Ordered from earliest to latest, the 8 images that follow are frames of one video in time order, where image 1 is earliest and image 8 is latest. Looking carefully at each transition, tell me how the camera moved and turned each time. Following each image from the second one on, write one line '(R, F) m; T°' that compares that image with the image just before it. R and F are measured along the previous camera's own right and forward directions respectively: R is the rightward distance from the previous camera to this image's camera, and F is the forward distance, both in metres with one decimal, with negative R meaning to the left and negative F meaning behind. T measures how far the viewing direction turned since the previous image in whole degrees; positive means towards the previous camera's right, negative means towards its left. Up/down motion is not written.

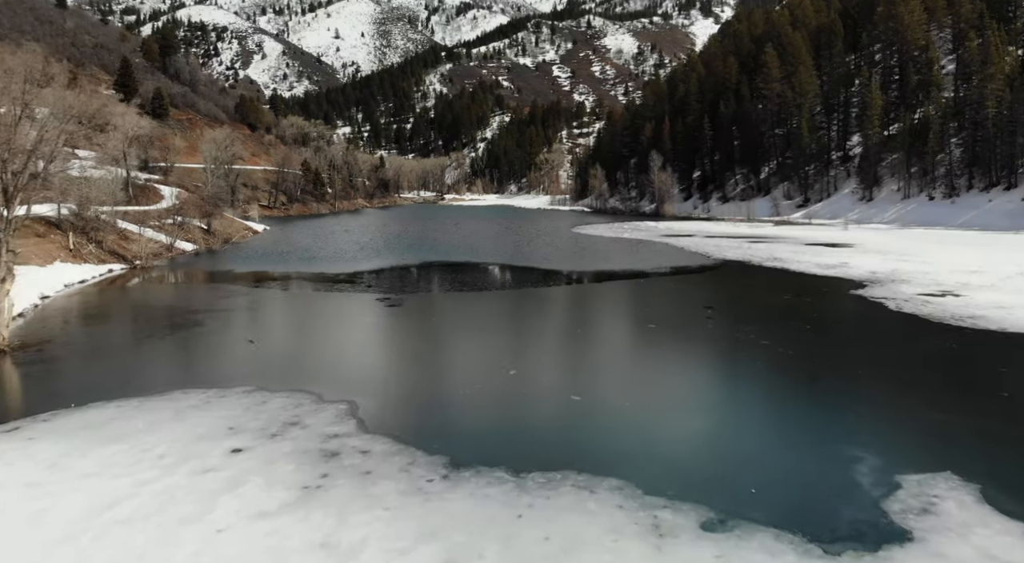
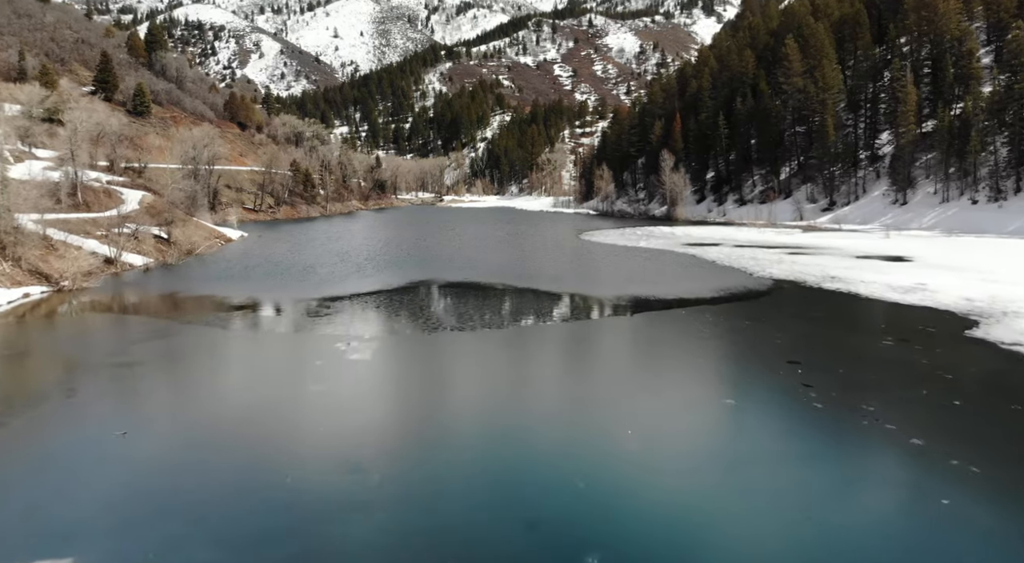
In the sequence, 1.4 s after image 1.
(-0.2, +5.7) m; 0°
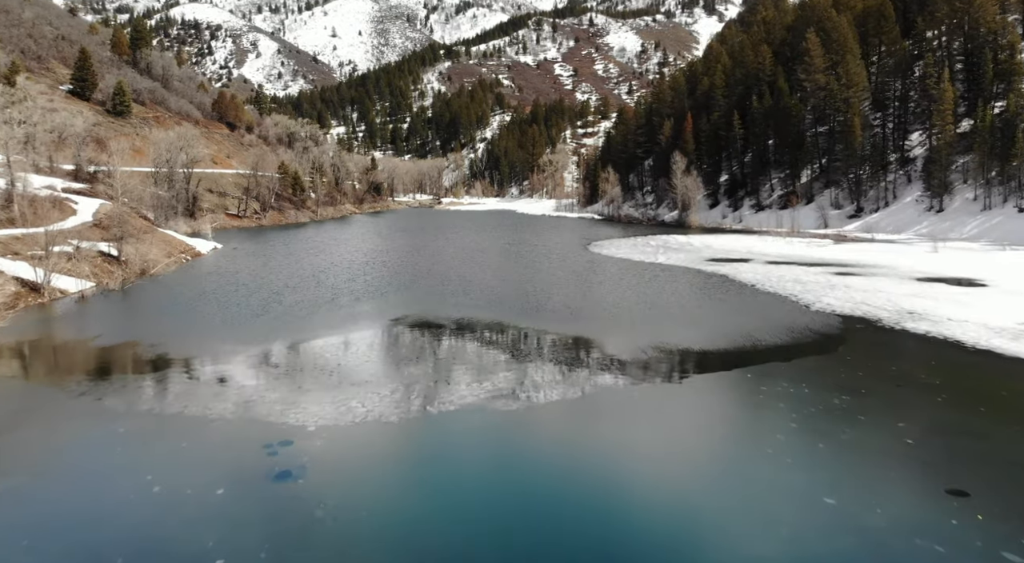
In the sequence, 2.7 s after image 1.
(-0.1, +5.3) m; 0°
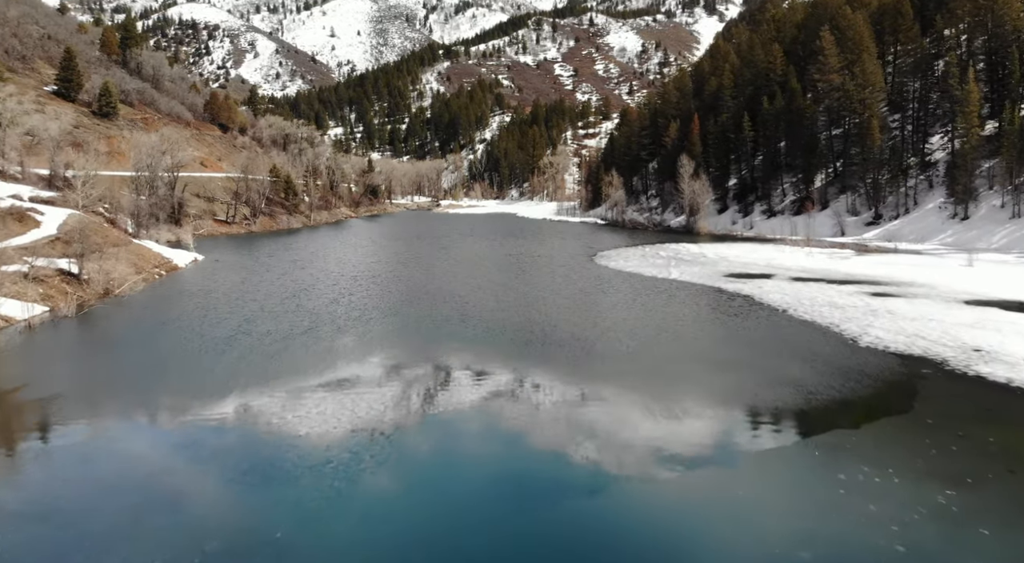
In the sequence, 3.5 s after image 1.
(-0.1, +3.2) m; 0°
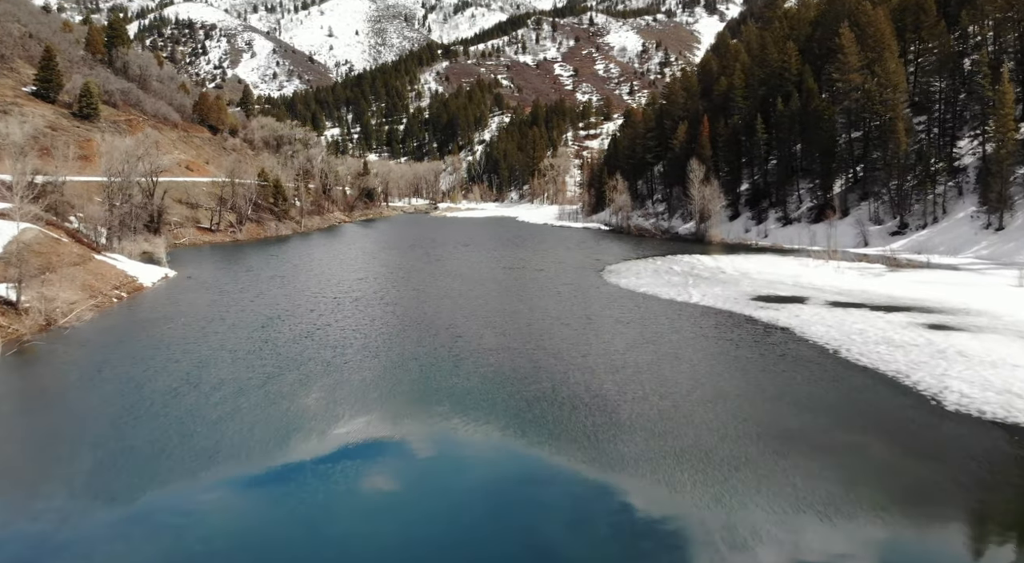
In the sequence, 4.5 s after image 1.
(-0.1, +4.1) m; 0°
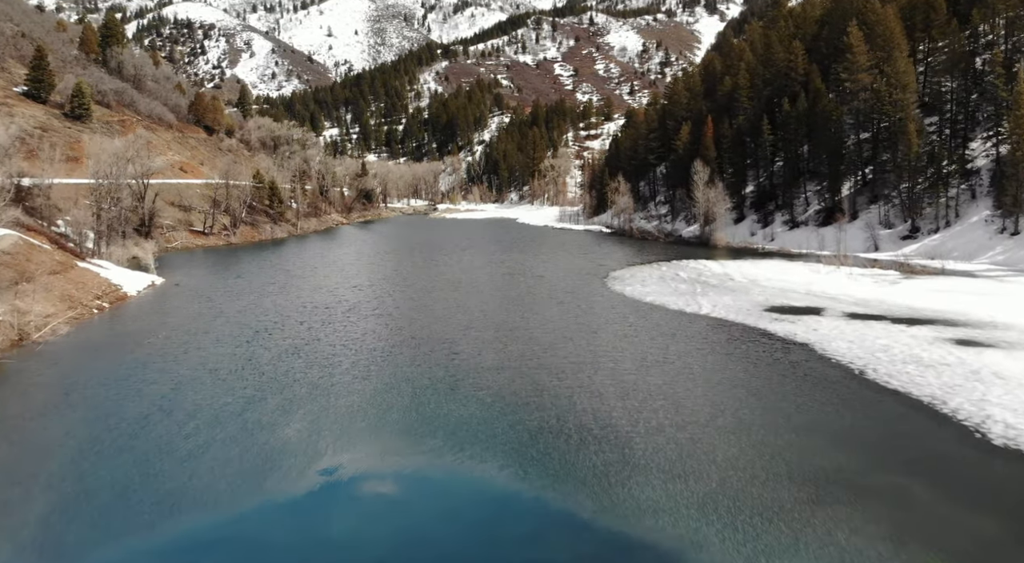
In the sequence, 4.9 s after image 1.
(0.0, +1.6) m; 0°
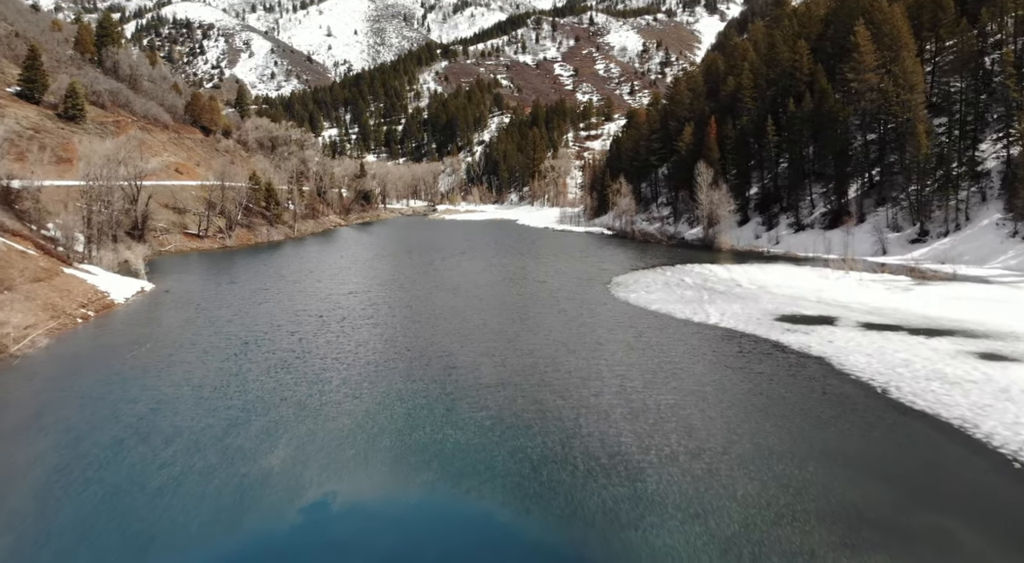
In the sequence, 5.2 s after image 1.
(0.0, +1.2) m; 0°
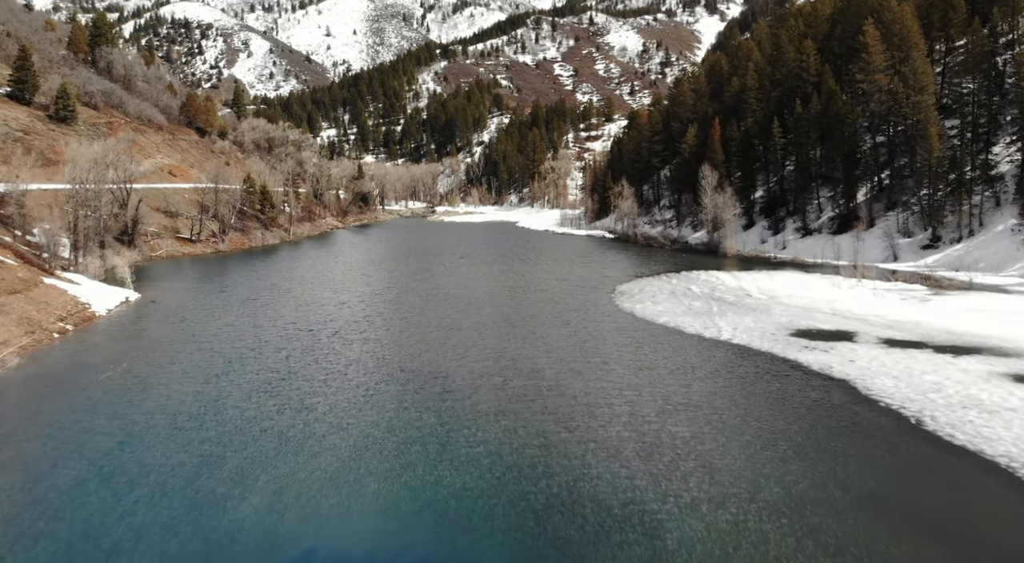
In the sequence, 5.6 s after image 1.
(0.0, +1.6) m; 0°
